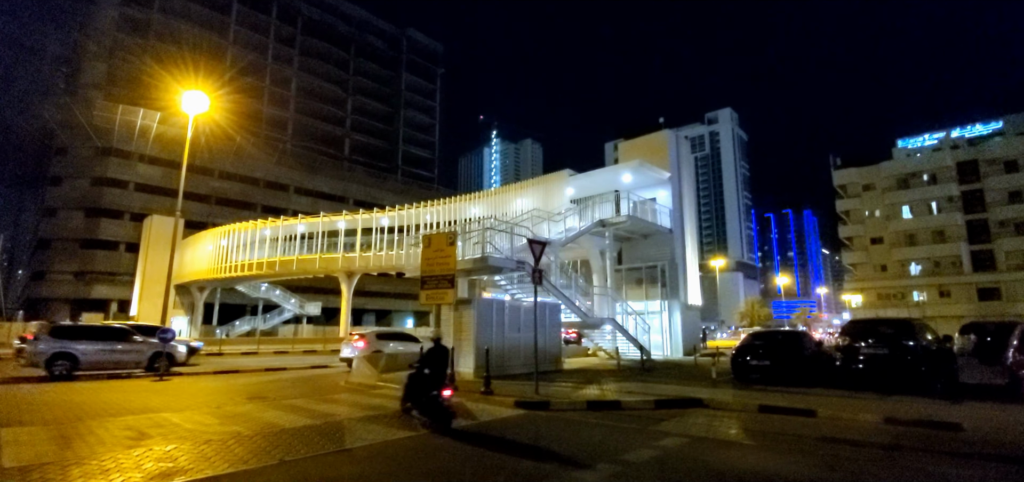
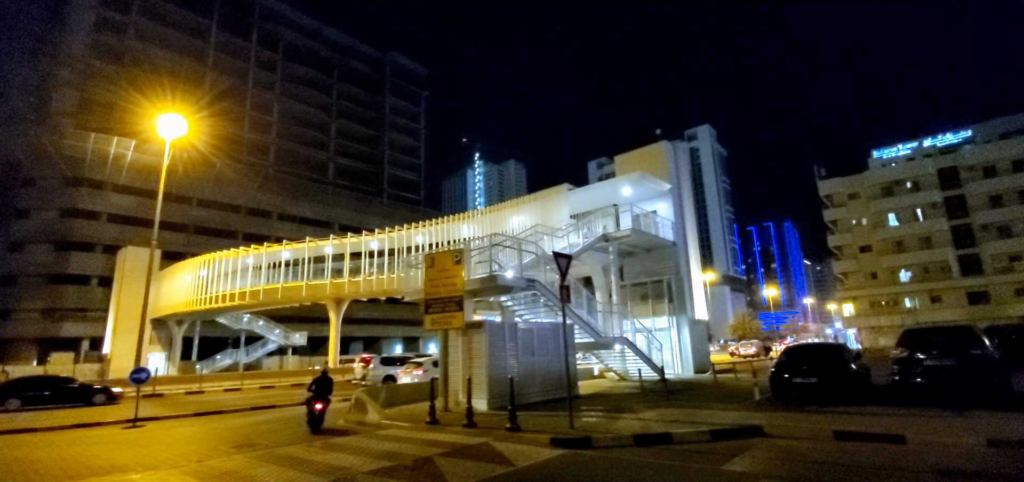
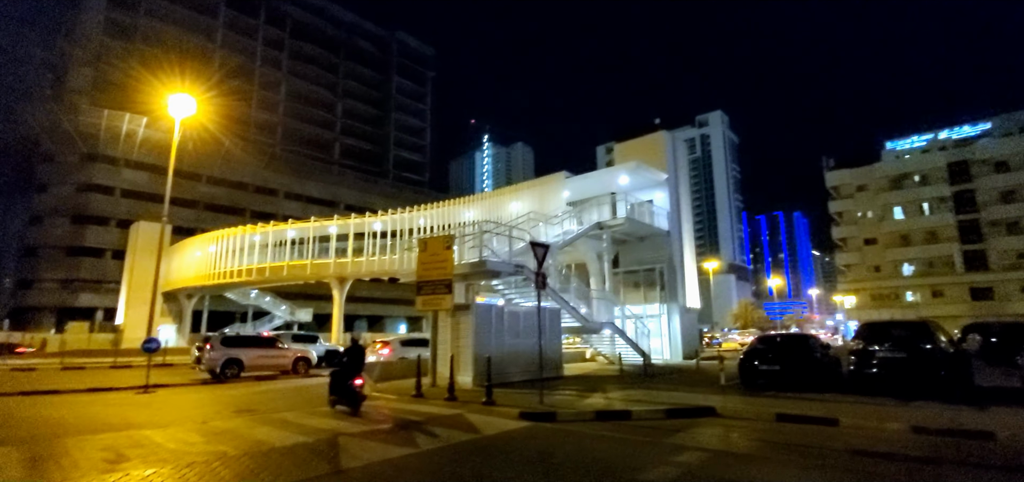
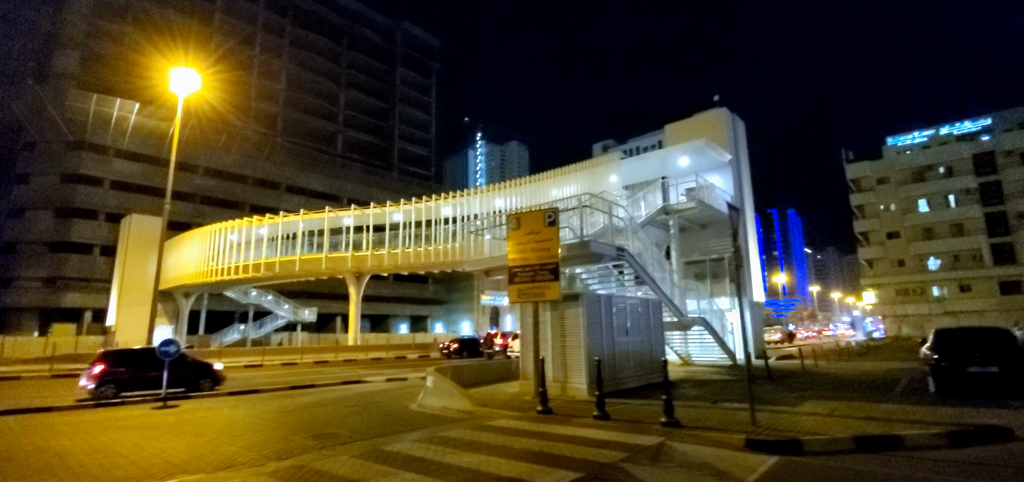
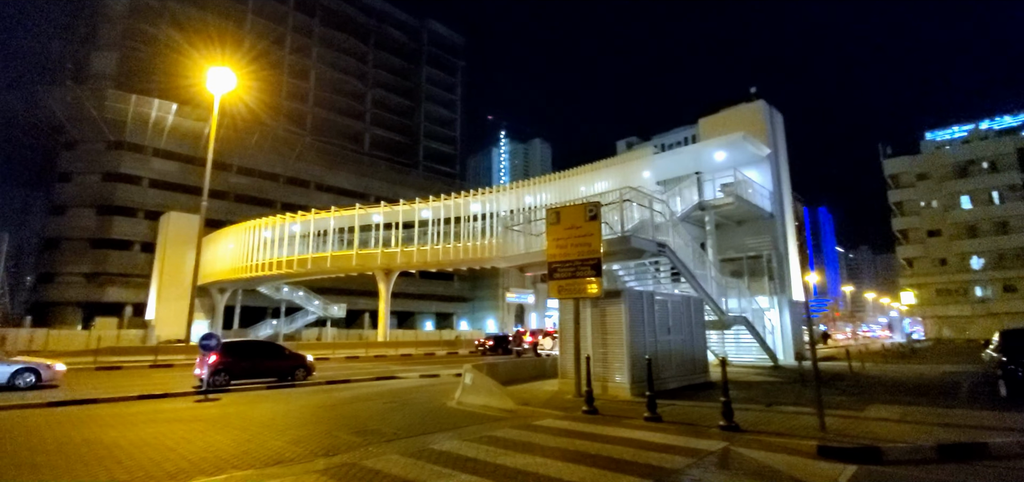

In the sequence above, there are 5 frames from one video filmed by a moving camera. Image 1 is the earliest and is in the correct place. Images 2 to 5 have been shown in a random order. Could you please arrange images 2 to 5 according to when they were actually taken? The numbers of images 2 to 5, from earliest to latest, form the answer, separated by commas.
3, 2, 4, 5
